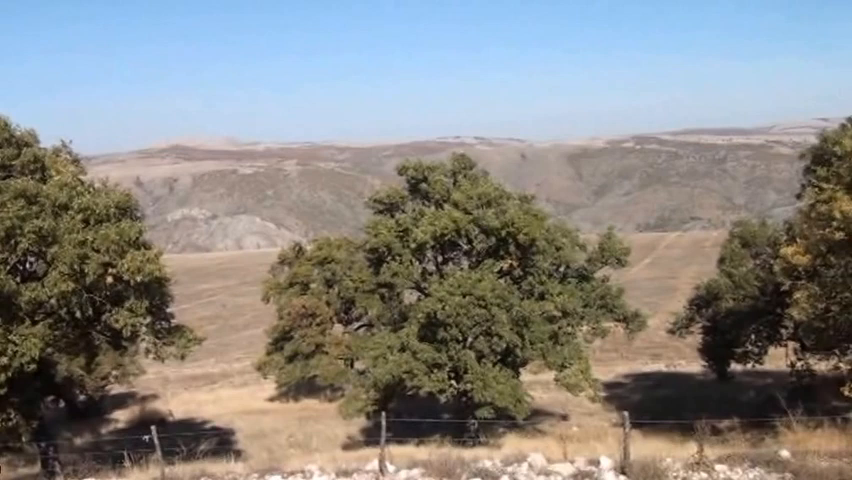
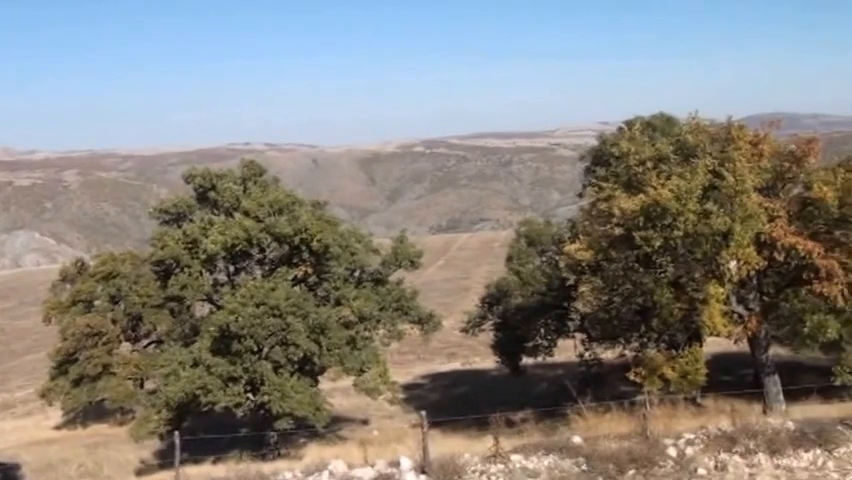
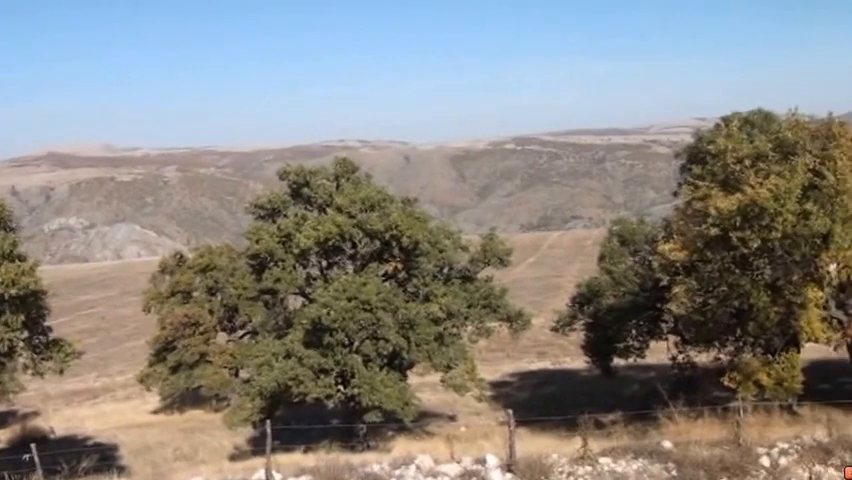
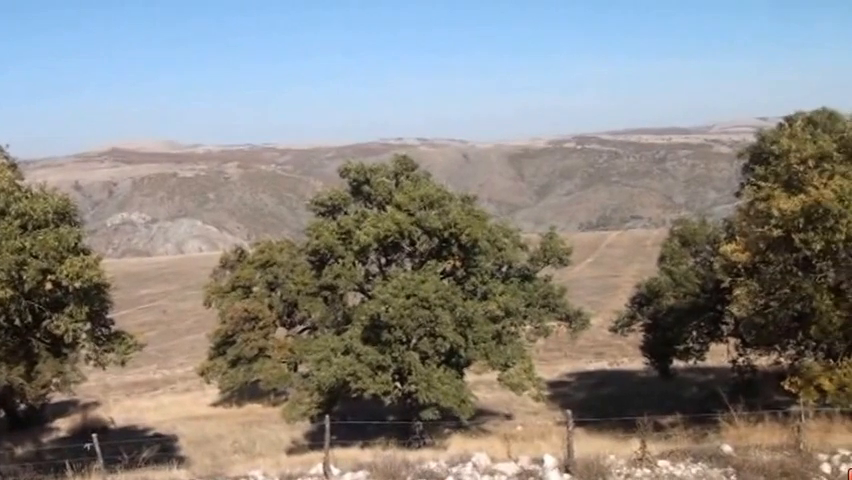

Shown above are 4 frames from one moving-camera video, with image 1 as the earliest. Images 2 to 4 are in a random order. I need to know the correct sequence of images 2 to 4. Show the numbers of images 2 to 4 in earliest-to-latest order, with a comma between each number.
4, 3, 2
